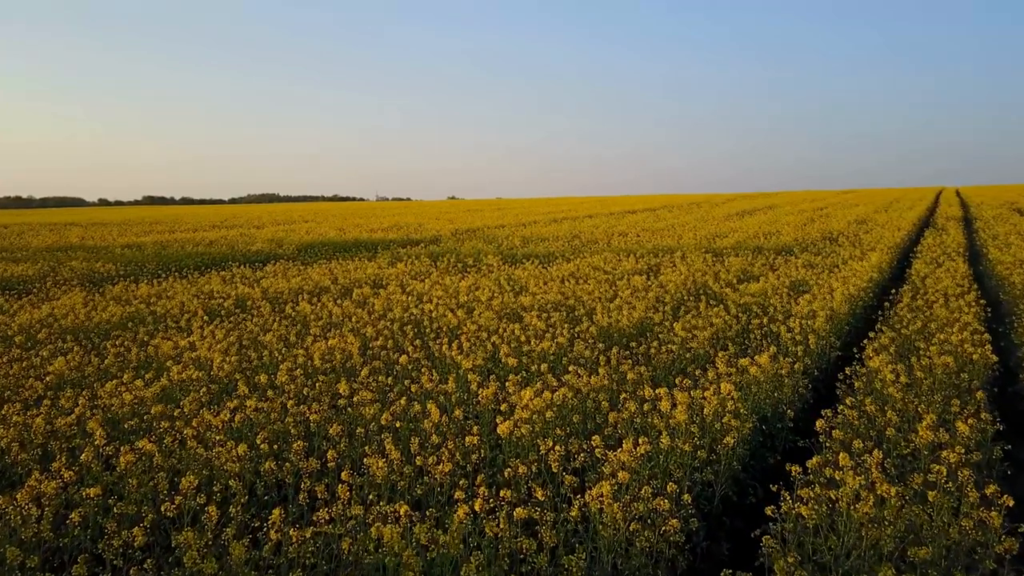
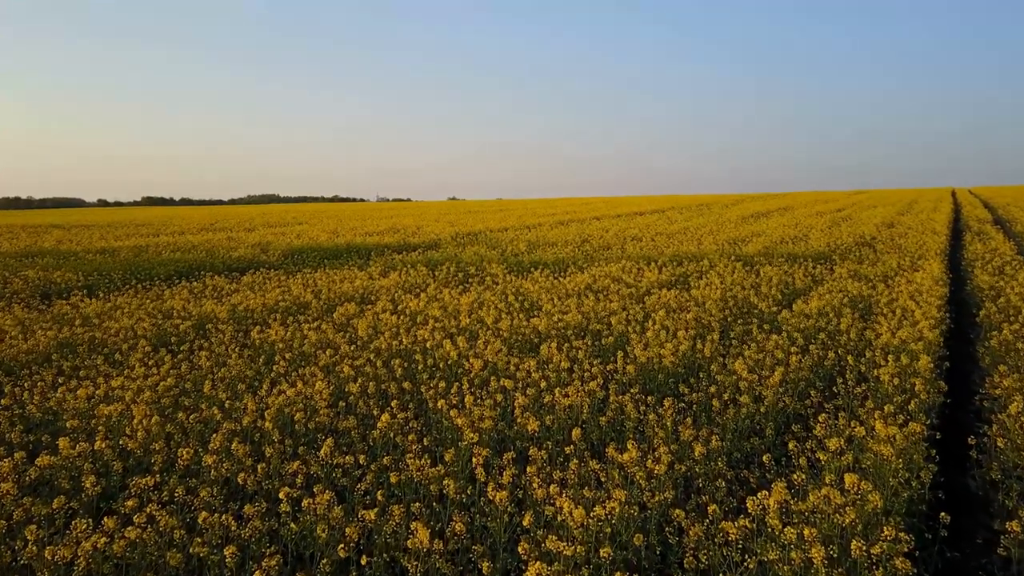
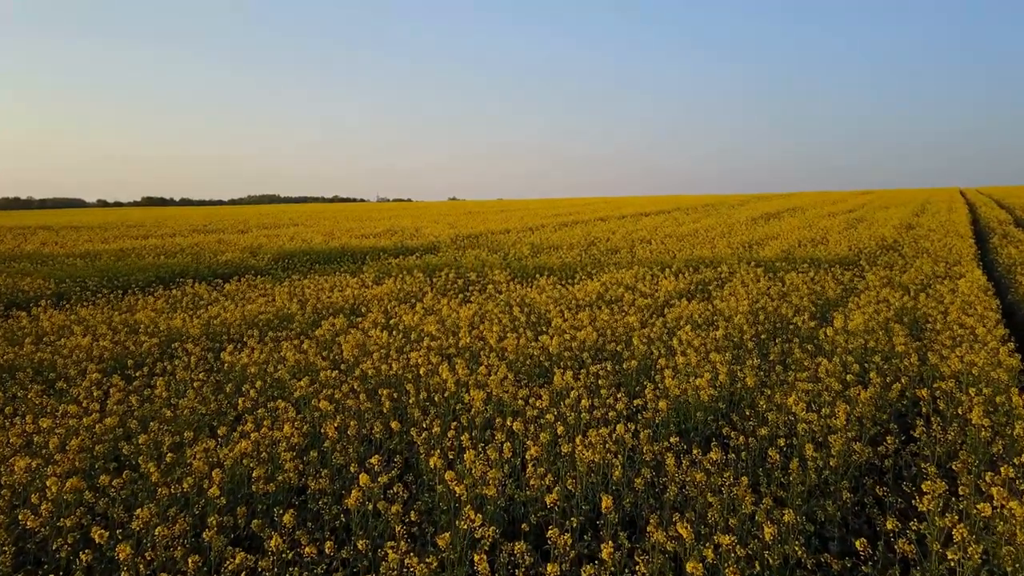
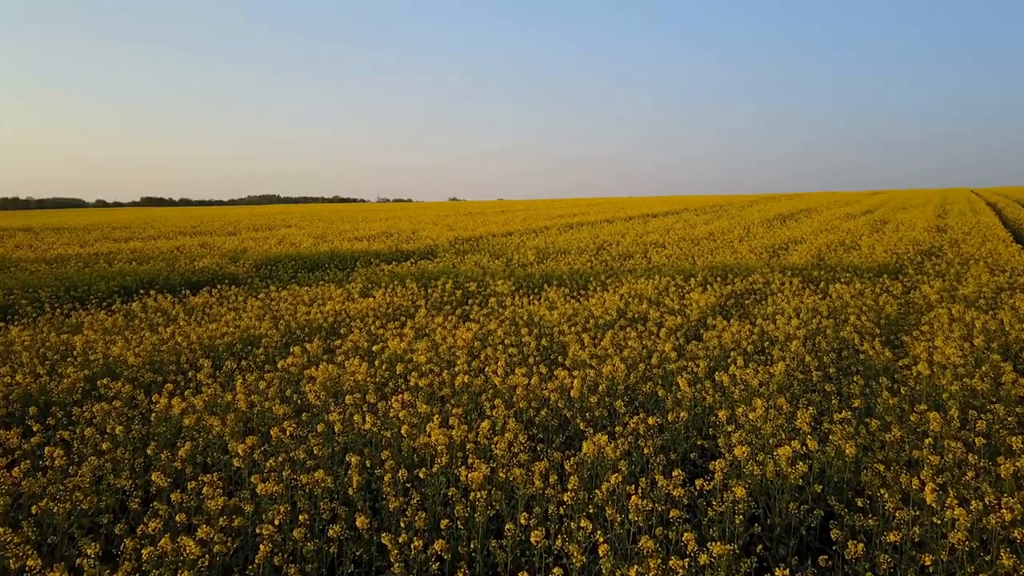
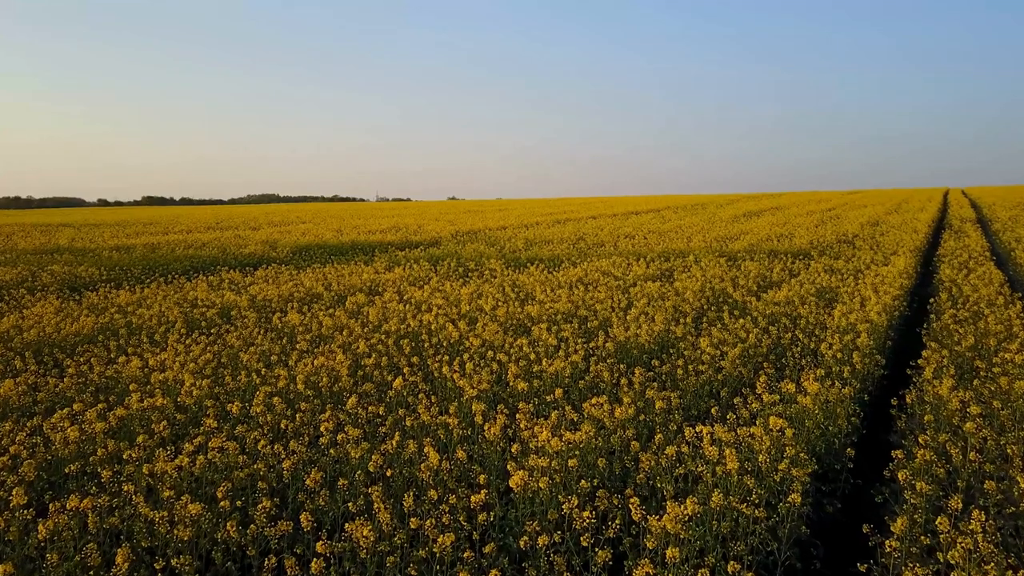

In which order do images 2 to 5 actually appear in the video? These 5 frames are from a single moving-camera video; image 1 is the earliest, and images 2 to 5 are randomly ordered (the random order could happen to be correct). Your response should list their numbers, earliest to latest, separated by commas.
5, 2, 3, 4
